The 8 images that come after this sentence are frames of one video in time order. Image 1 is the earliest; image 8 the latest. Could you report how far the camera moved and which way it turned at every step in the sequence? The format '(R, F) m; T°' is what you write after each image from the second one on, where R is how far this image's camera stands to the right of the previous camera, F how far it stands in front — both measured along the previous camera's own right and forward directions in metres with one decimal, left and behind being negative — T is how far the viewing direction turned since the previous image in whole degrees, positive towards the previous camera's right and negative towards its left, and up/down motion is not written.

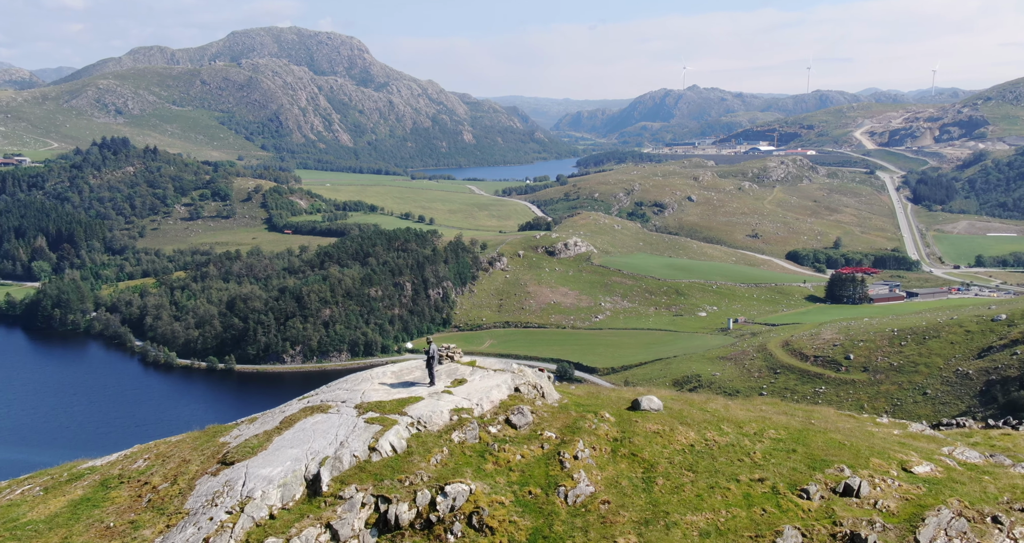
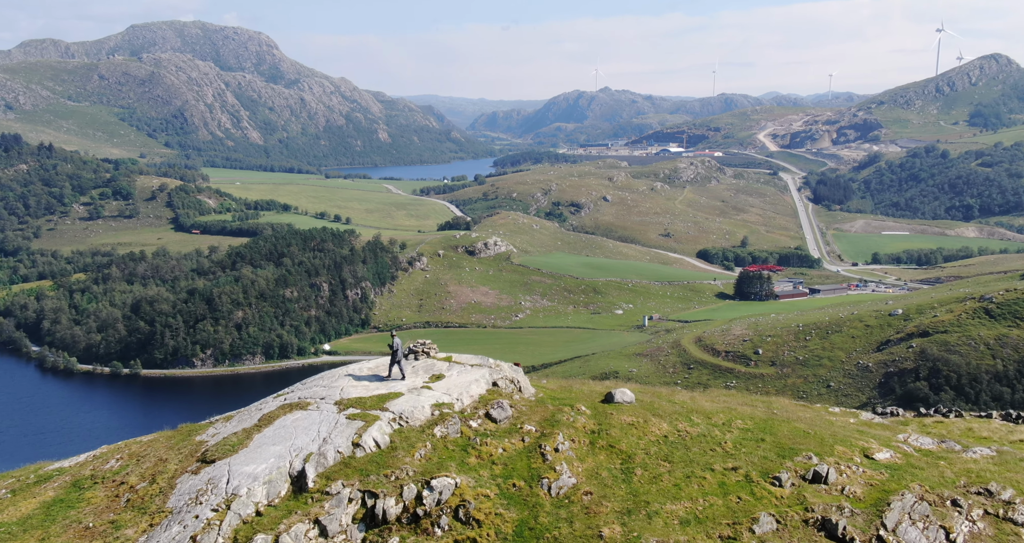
(-1.2, -0.3) m; +3°
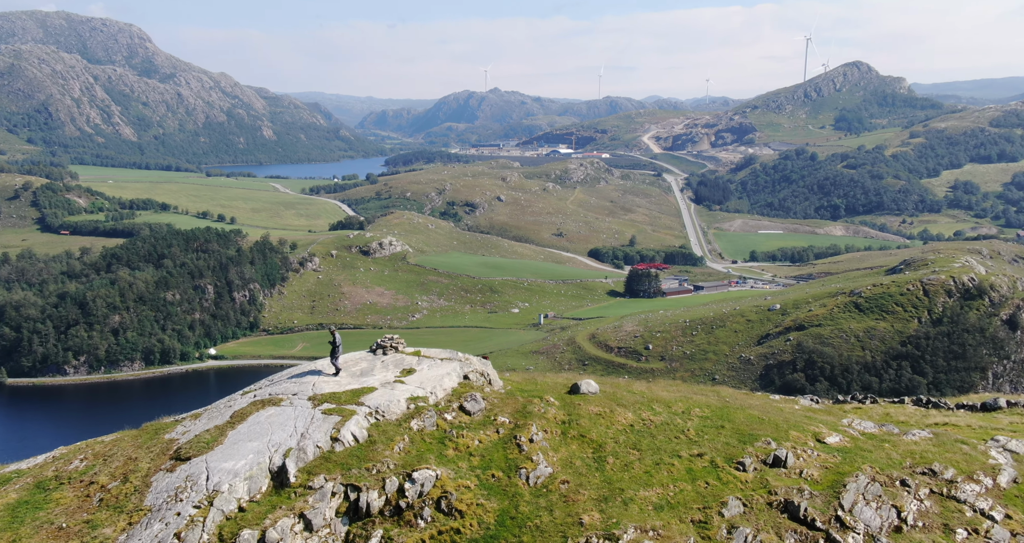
(-1.6, -0.4) m; +4°
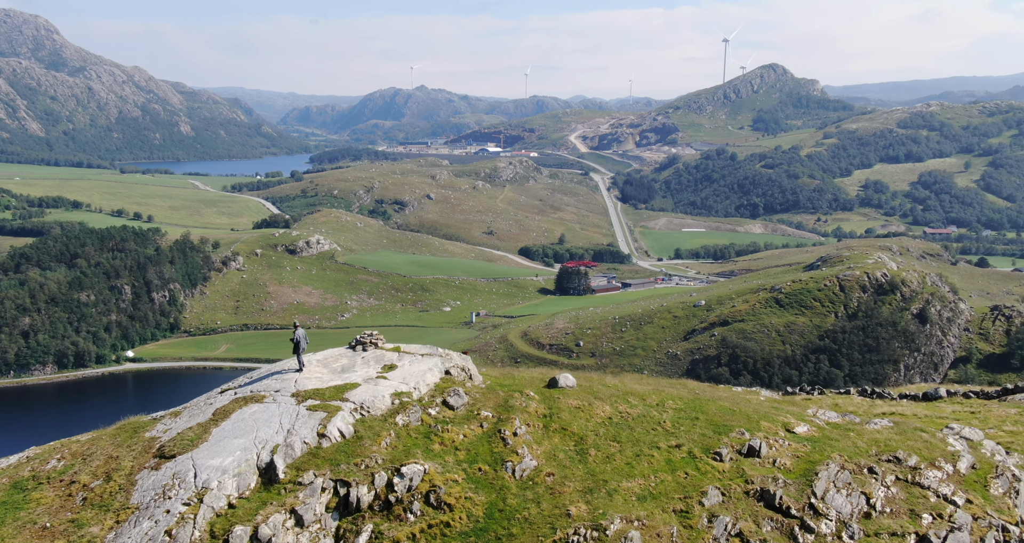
(-1.0, -0.4) m; +3°
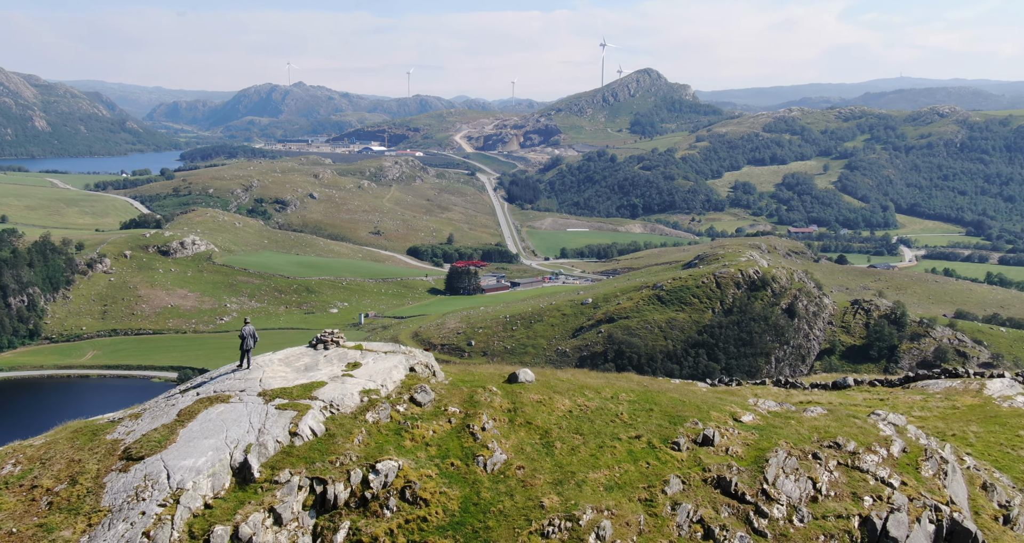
(-1.6, -0.6) m; +5°
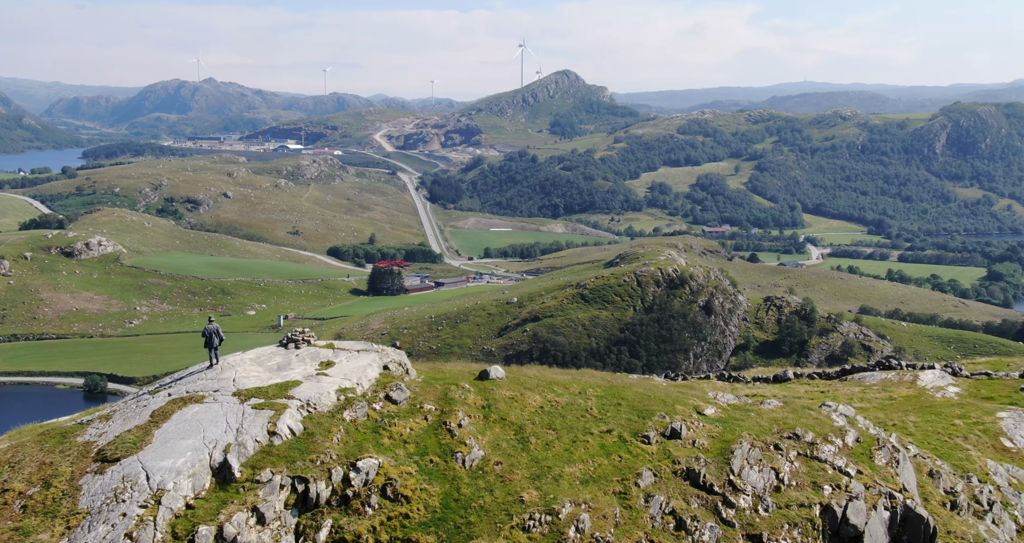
(-1.1, -0.4) m; +3°
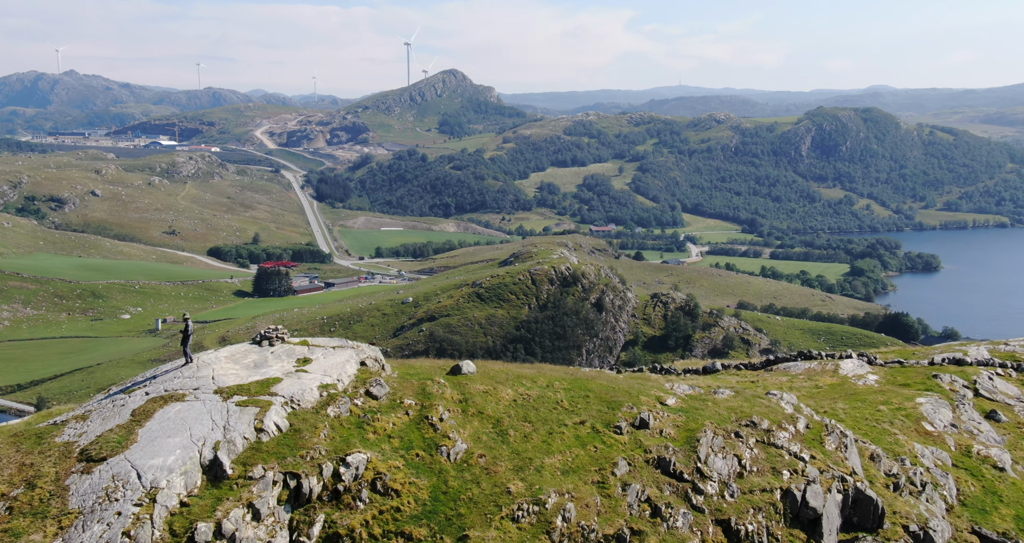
(-1.9, -0.8) m; +4°
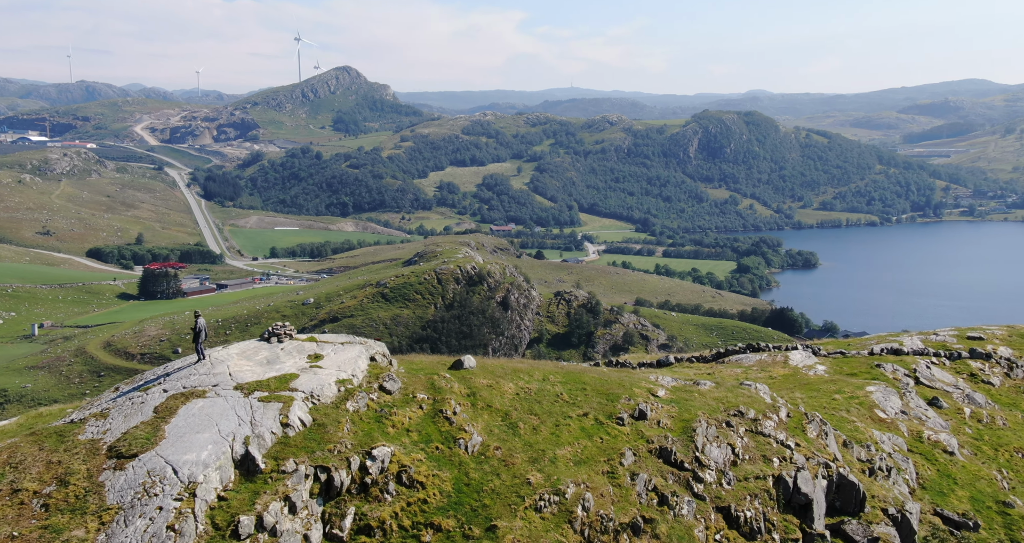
(-2.6, -1.0) m; +3°
